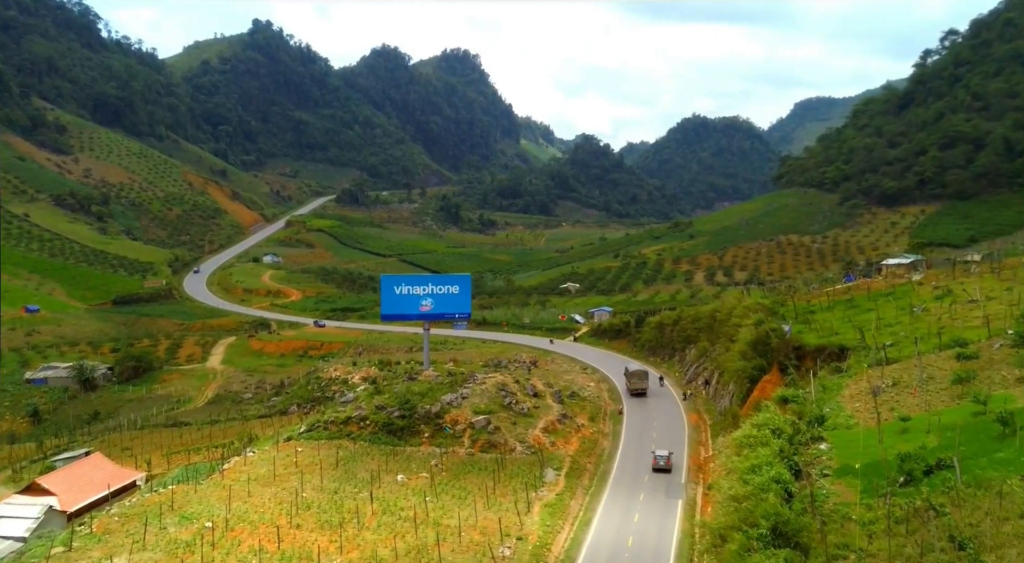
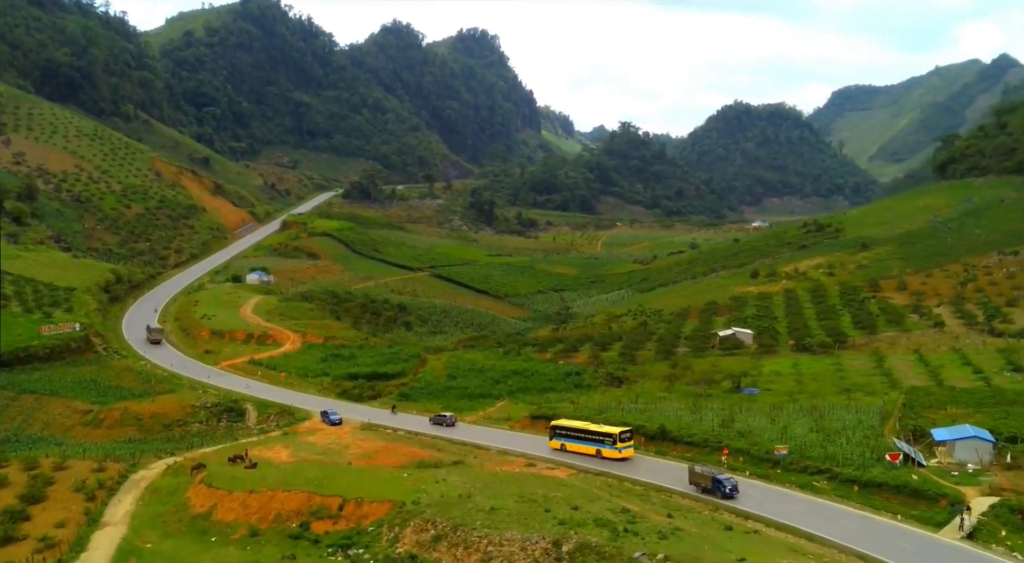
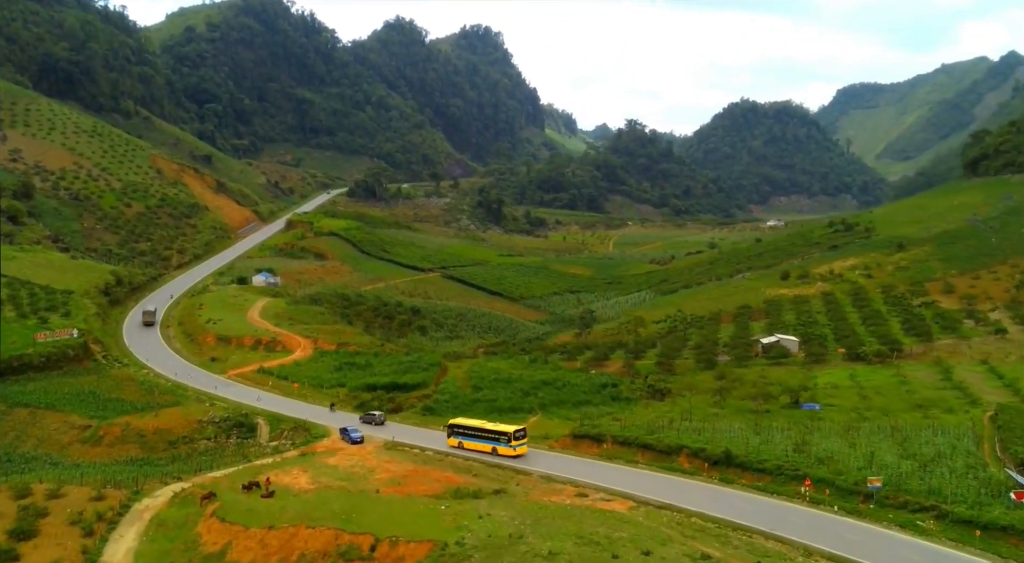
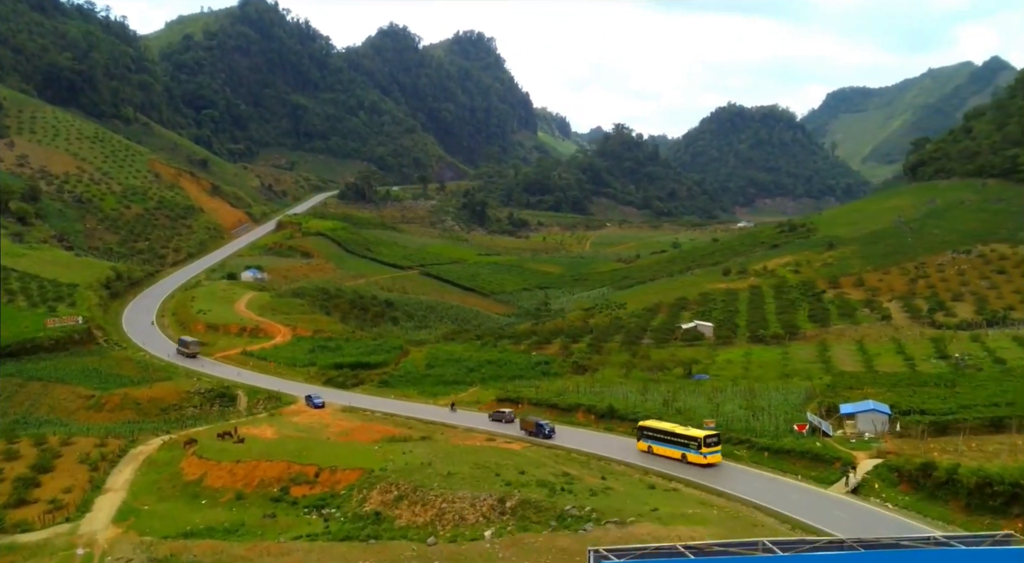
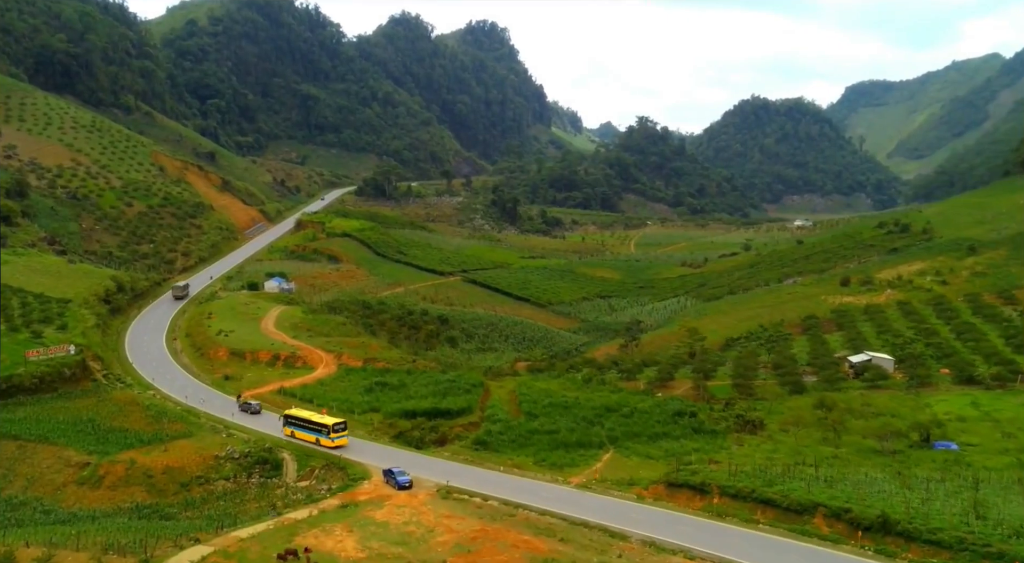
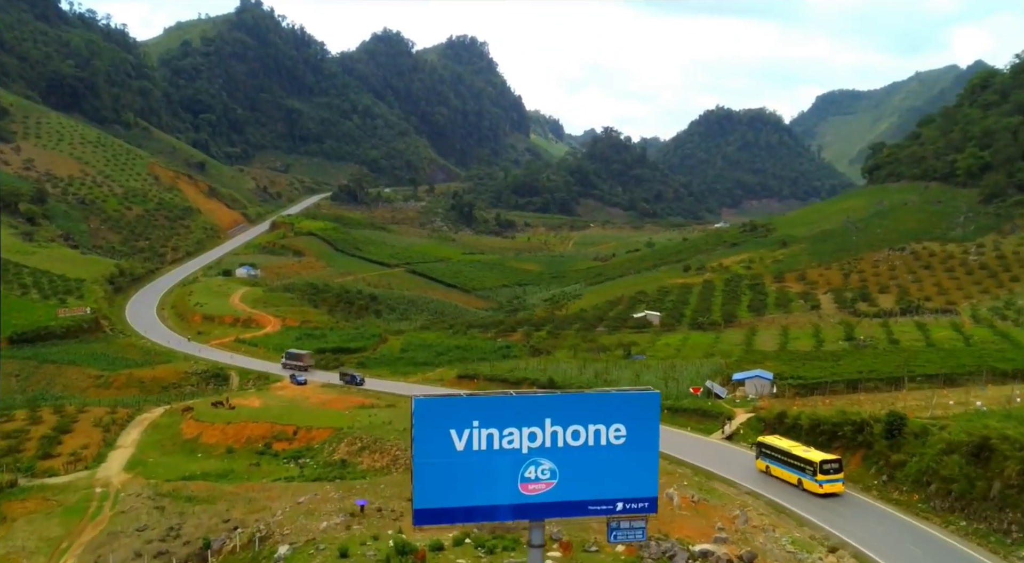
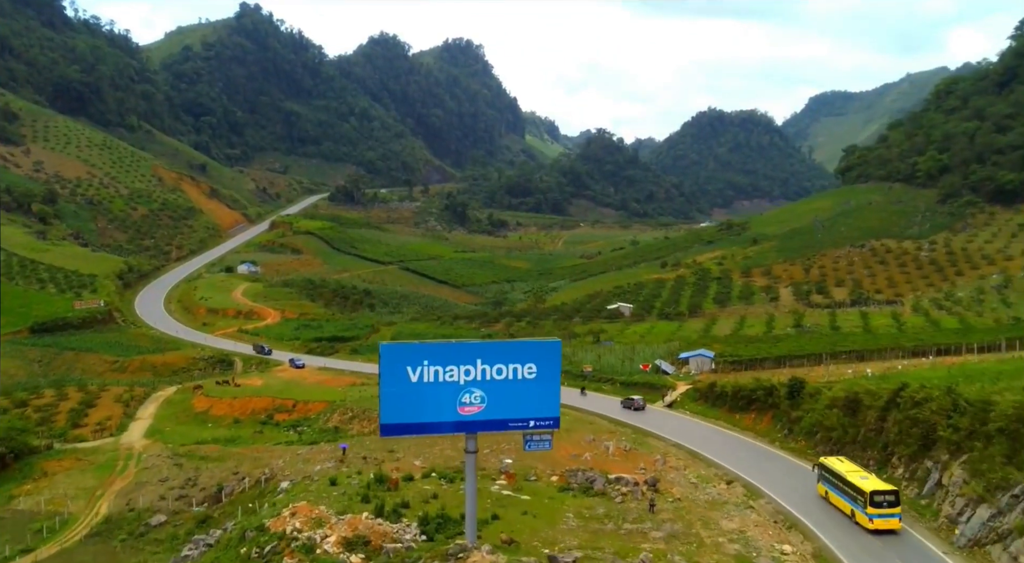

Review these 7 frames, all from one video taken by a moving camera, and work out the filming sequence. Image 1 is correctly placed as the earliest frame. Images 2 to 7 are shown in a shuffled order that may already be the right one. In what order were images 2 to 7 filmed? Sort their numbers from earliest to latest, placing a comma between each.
7, 6, 4, 2, 3, 5
